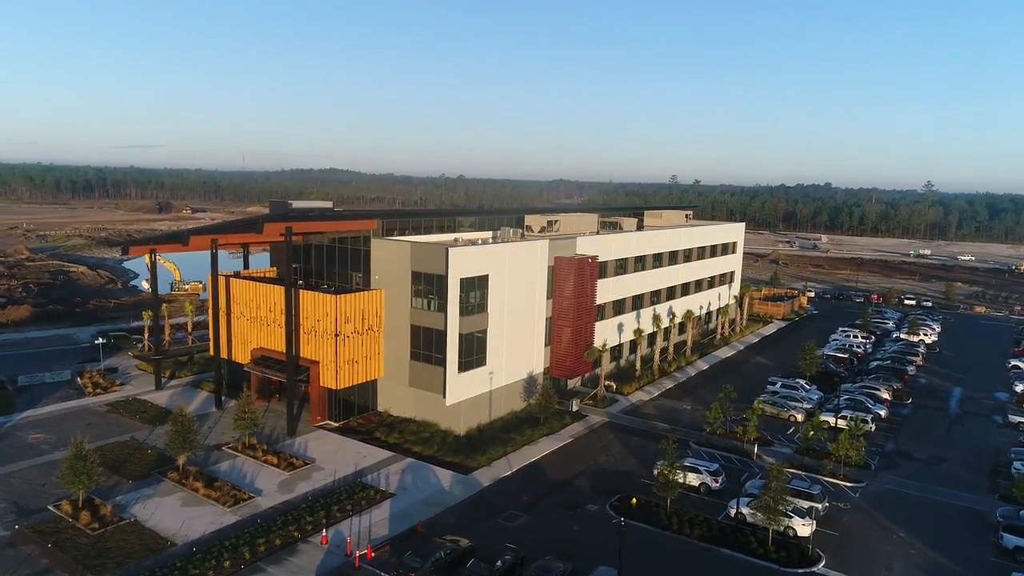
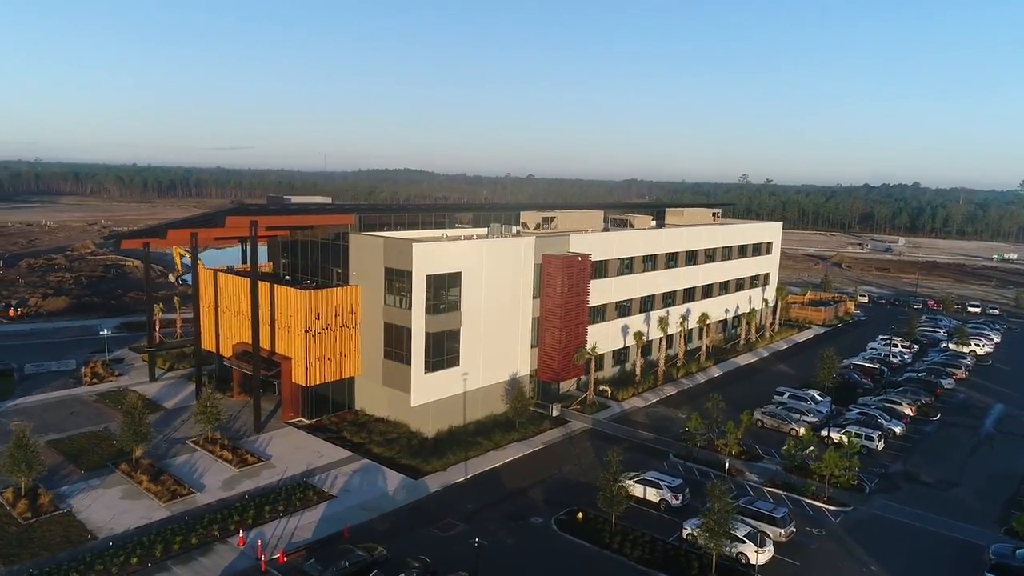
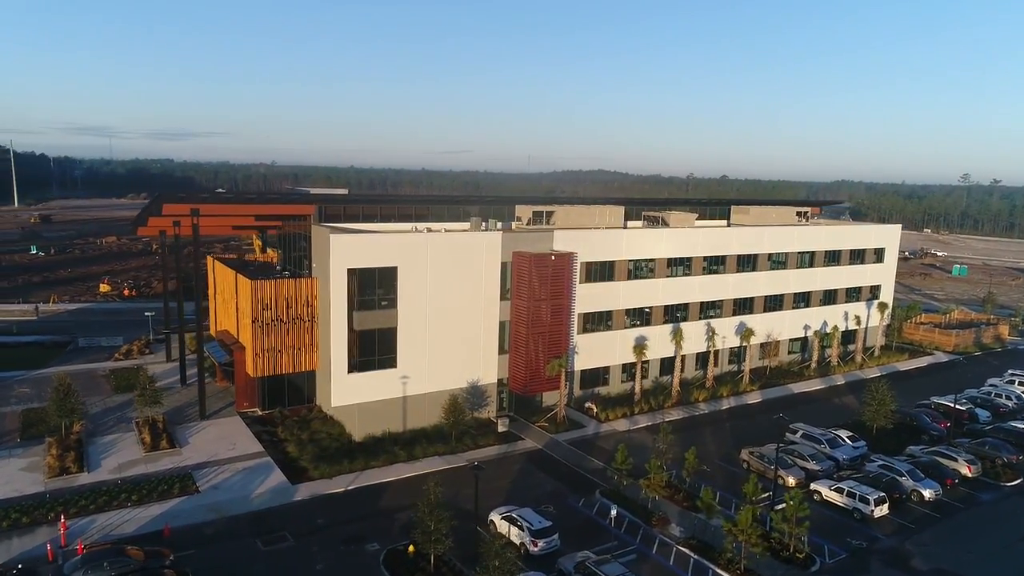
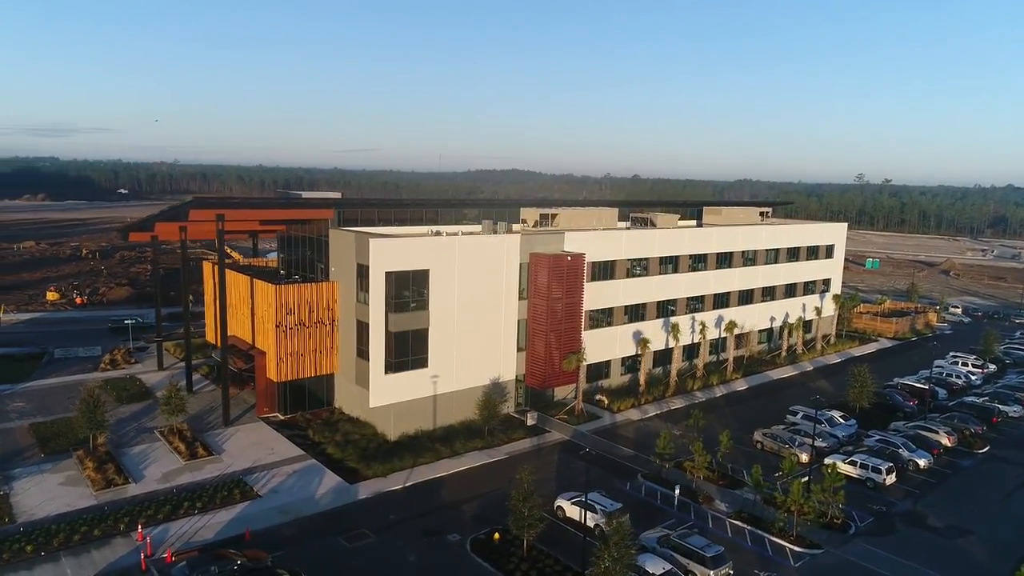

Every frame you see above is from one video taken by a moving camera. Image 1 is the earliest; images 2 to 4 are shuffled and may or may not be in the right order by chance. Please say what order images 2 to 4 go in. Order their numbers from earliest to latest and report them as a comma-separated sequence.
2, 4, 3
